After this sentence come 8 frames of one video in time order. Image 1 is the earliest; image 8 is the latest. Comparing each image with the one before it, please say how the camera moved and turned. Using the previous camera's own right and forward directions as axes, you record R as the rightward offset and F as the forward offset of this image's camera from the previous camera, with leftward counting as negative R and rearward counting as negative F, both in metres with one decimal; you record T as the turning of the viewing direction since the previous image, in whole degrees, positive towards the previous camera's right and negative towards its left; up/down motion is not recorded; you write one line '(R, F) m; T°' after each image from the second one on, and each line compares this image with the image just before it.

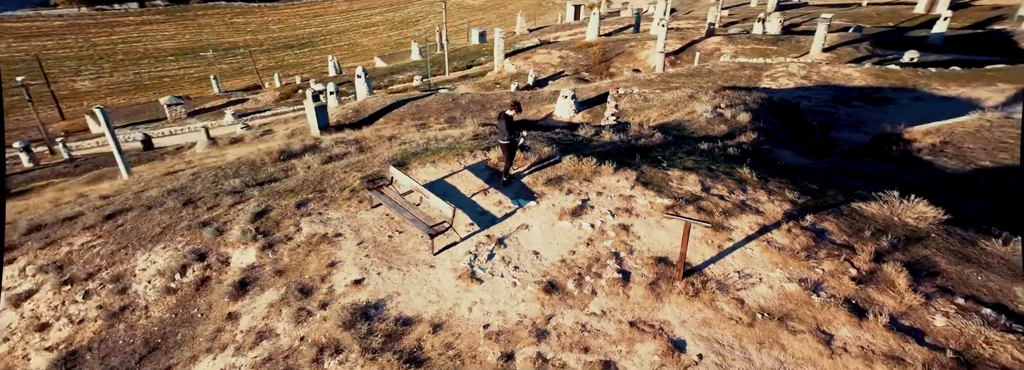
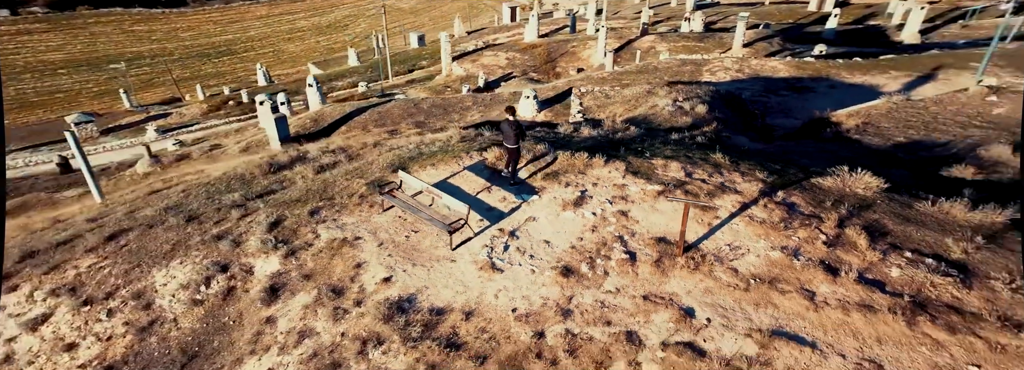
(-1.0, -0.5) m; +6°
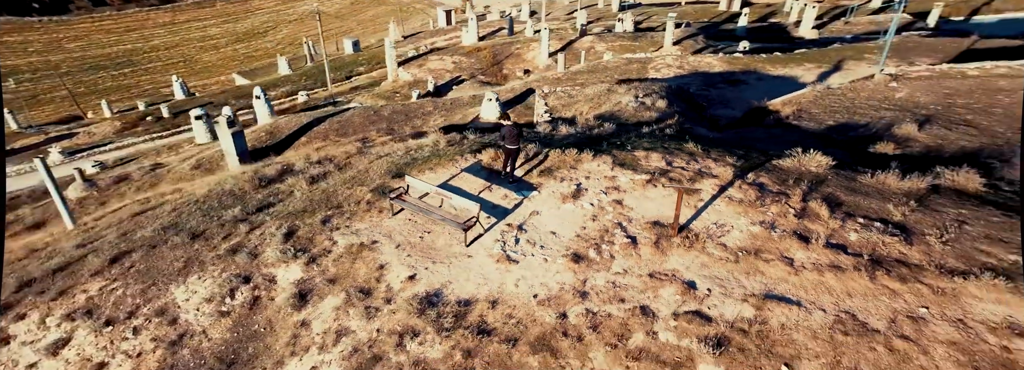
(-1.1, -0.5) m; +6°
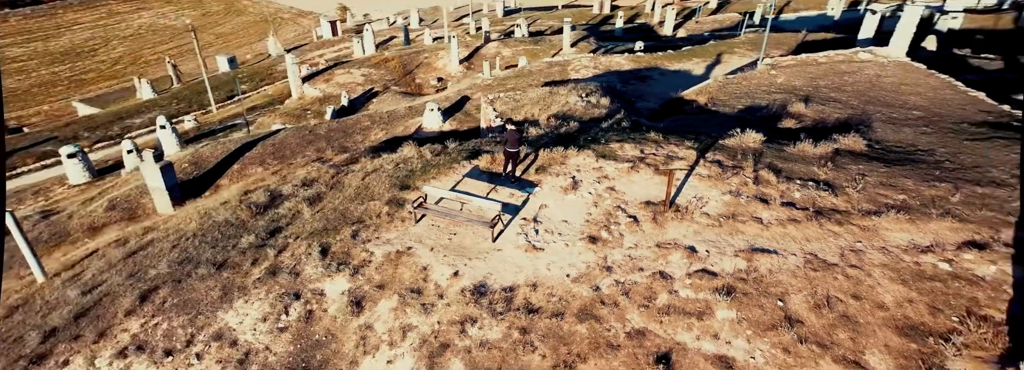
(-2.0, -0.7) m; +11°
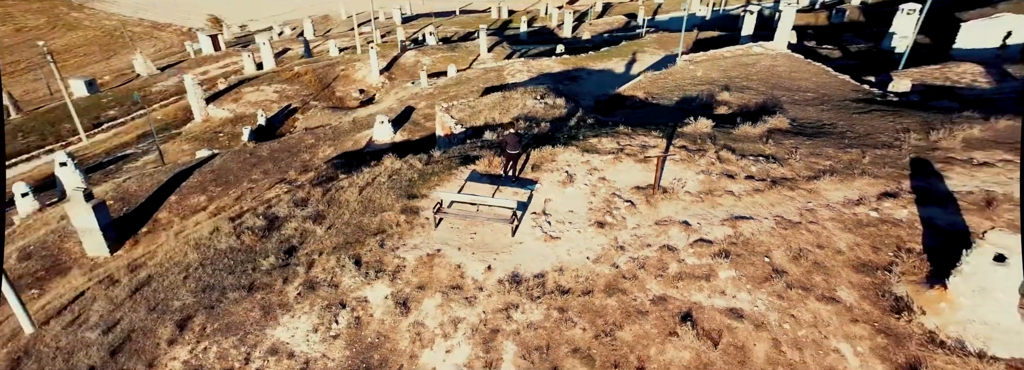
(-1.9, -0.6) m; +10°
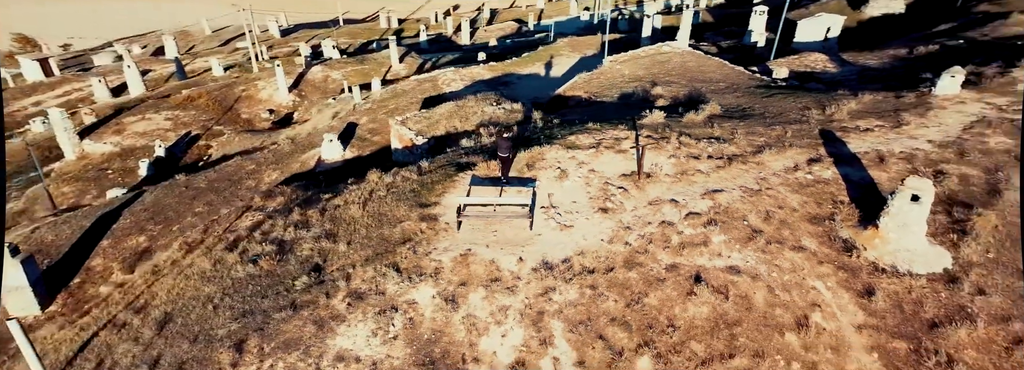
(-2.2, -0.6) m; +10°
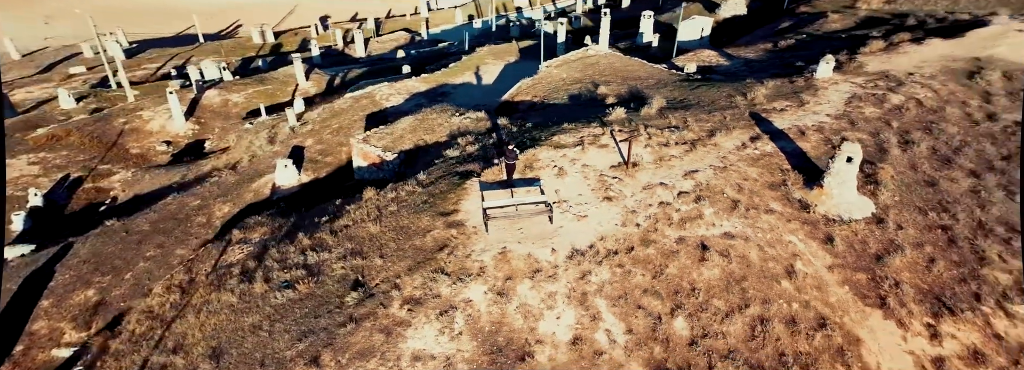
(-2.5, -0.6) m; +10°
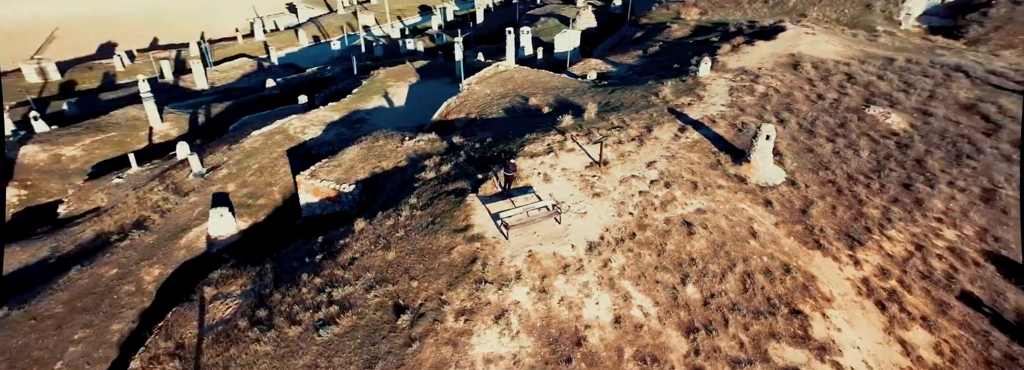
(-3.1, -0.6) m; +13°
